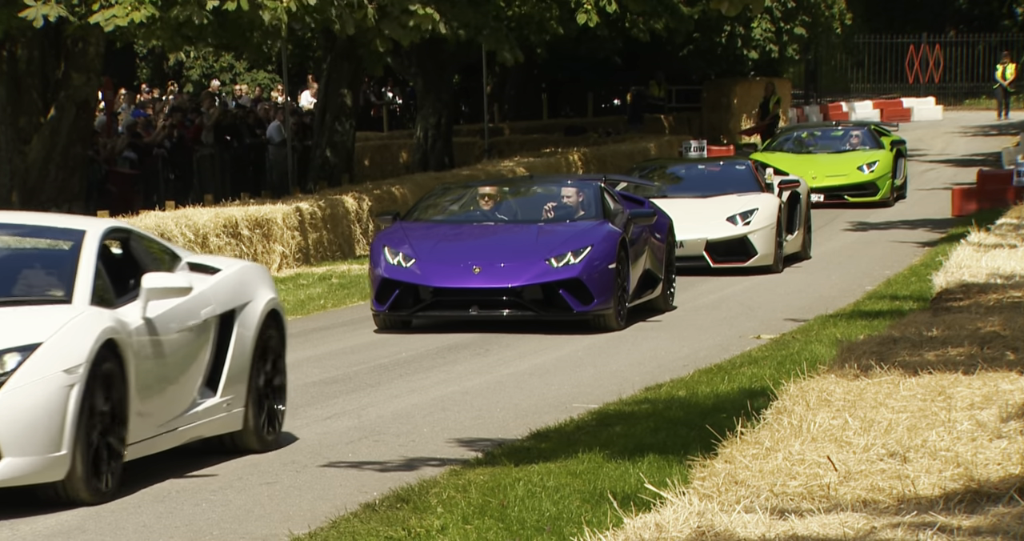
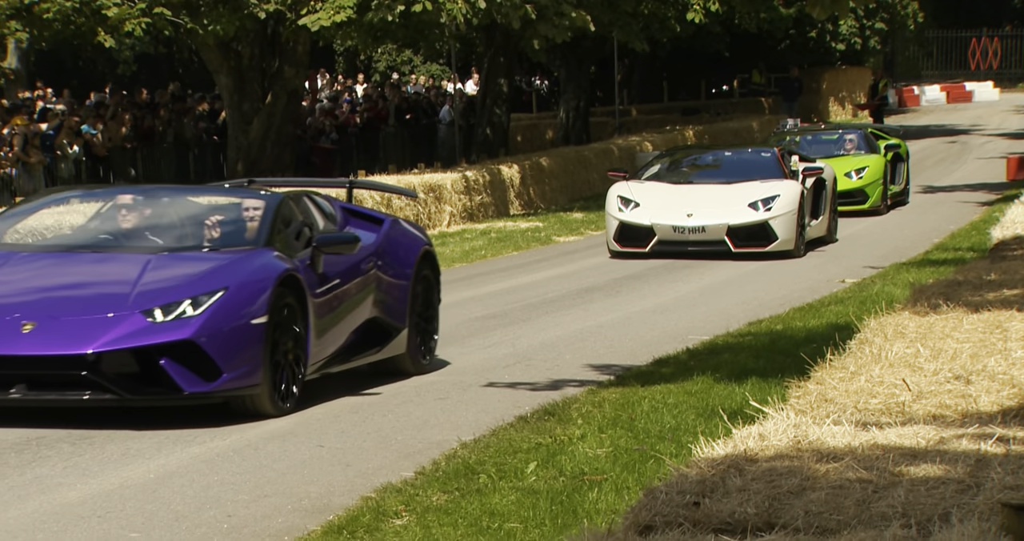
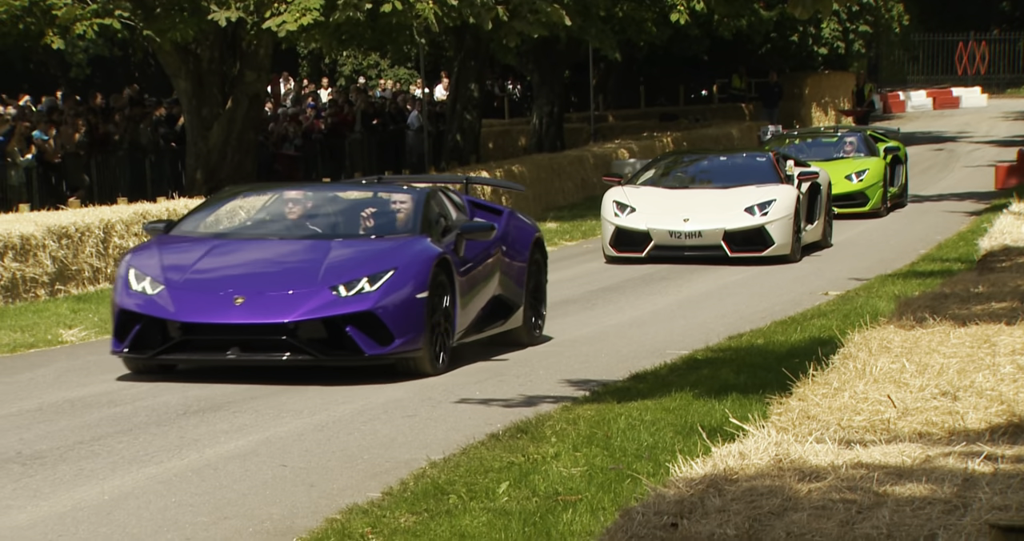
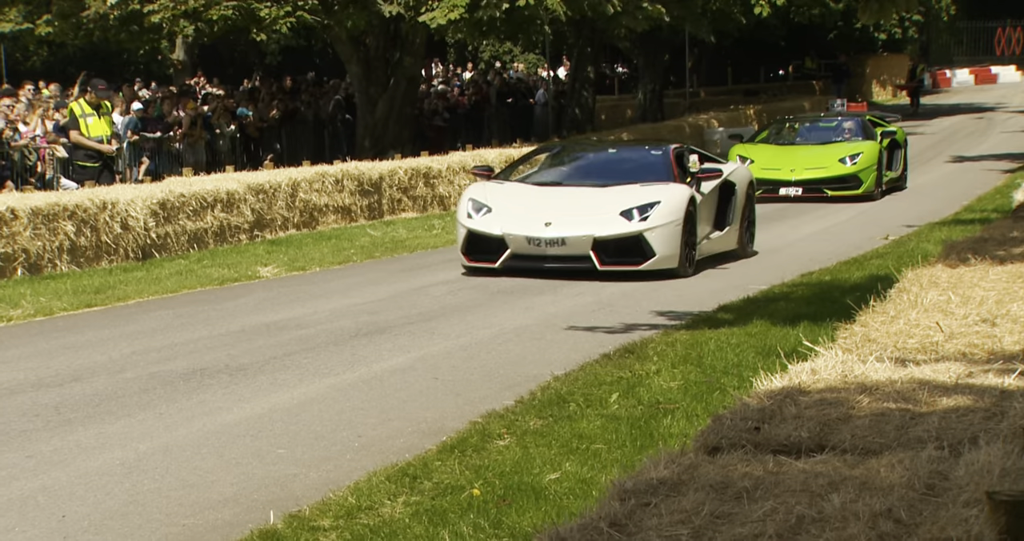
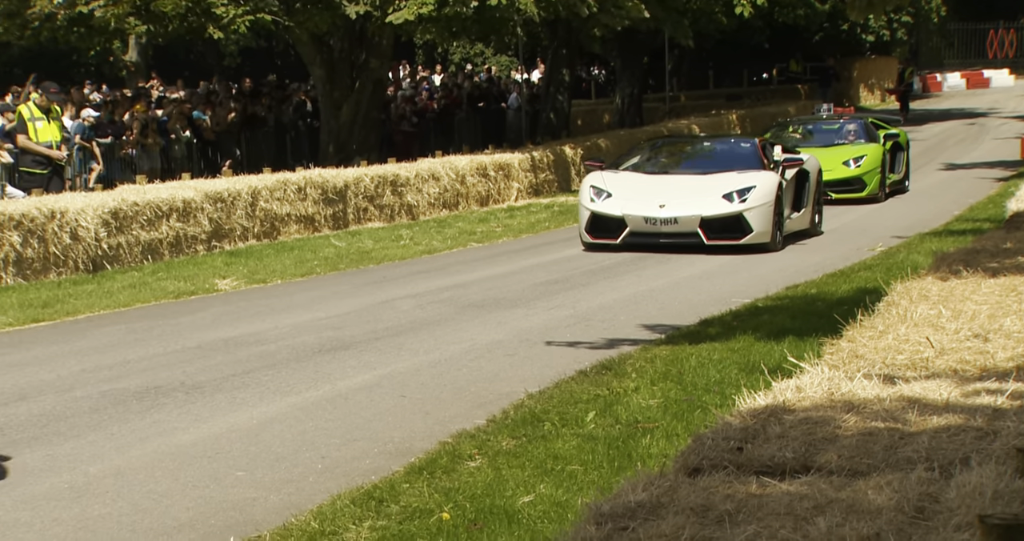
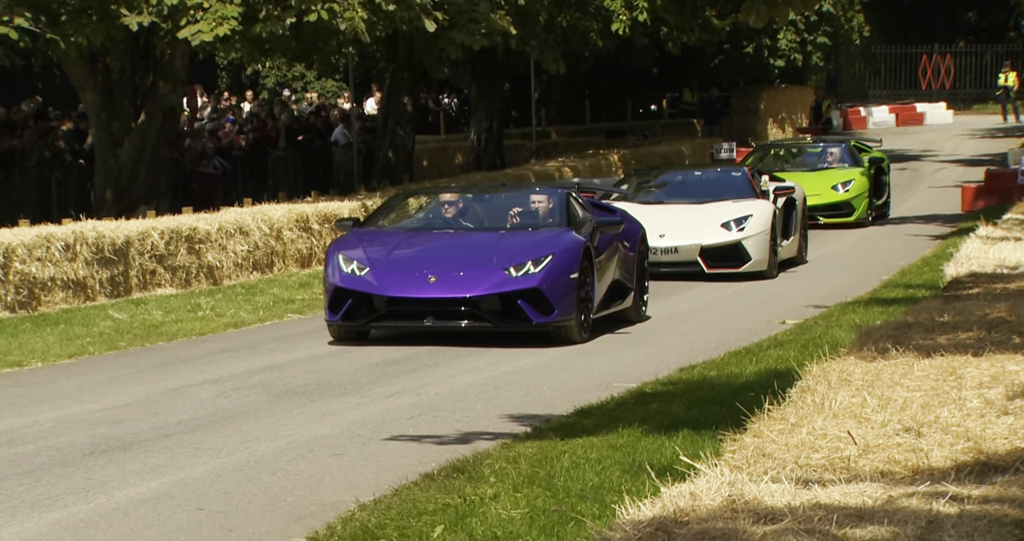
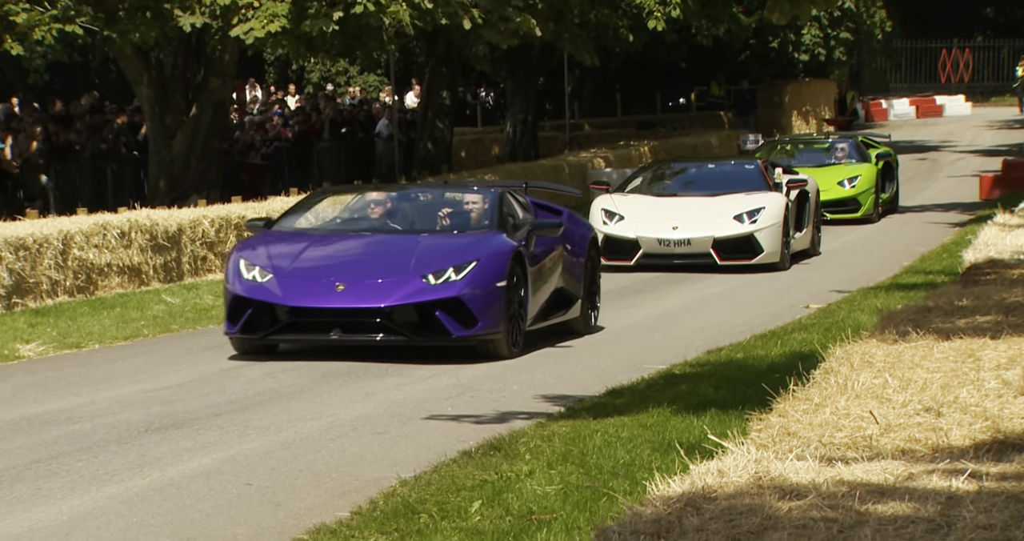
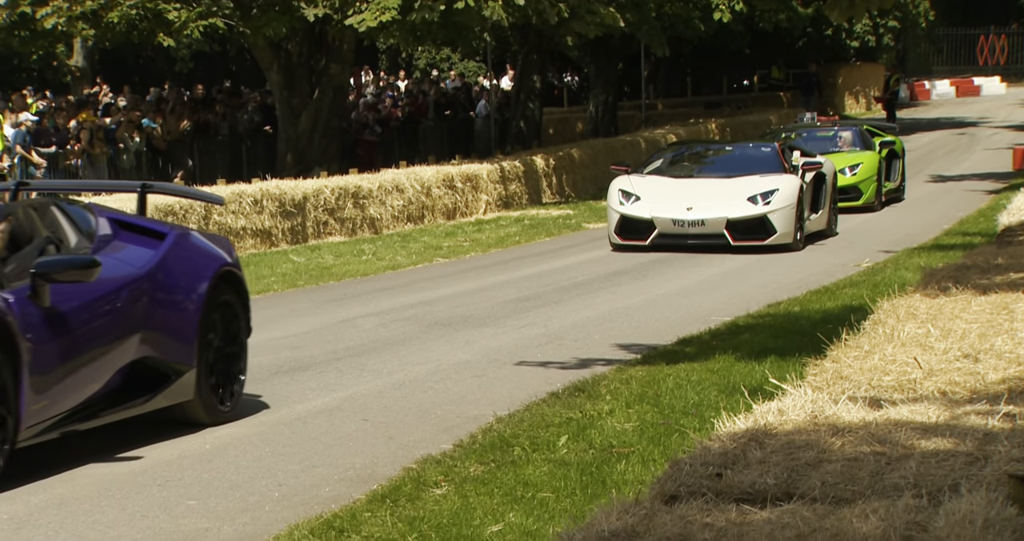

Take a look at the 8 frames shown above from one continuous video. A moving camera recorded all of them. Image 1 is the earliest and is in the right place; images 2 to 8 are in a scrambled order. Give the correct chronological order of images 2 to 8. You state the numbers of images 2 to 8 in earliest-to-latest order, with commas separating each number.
6, 7, 3, 2, 8, 5, 4
